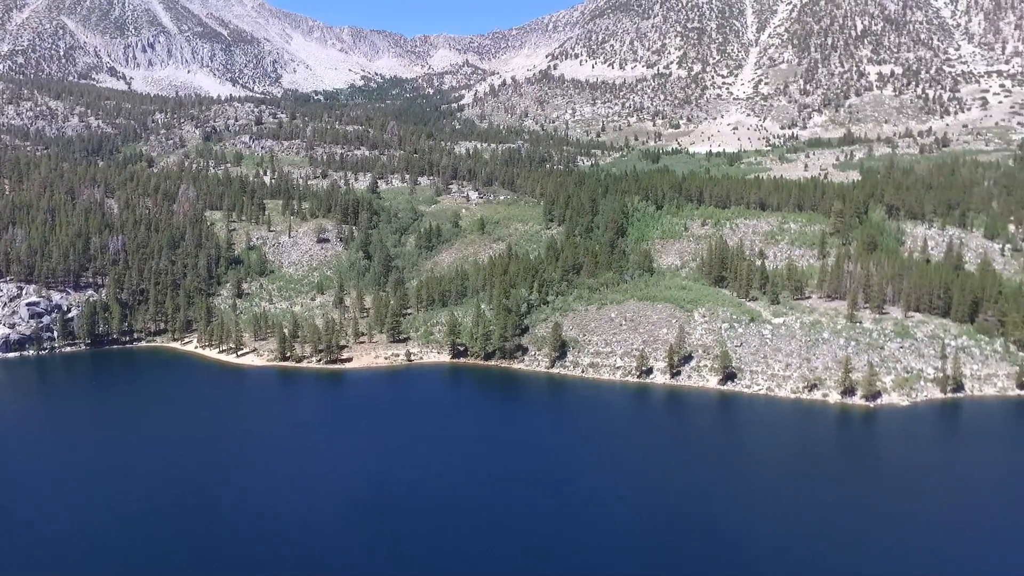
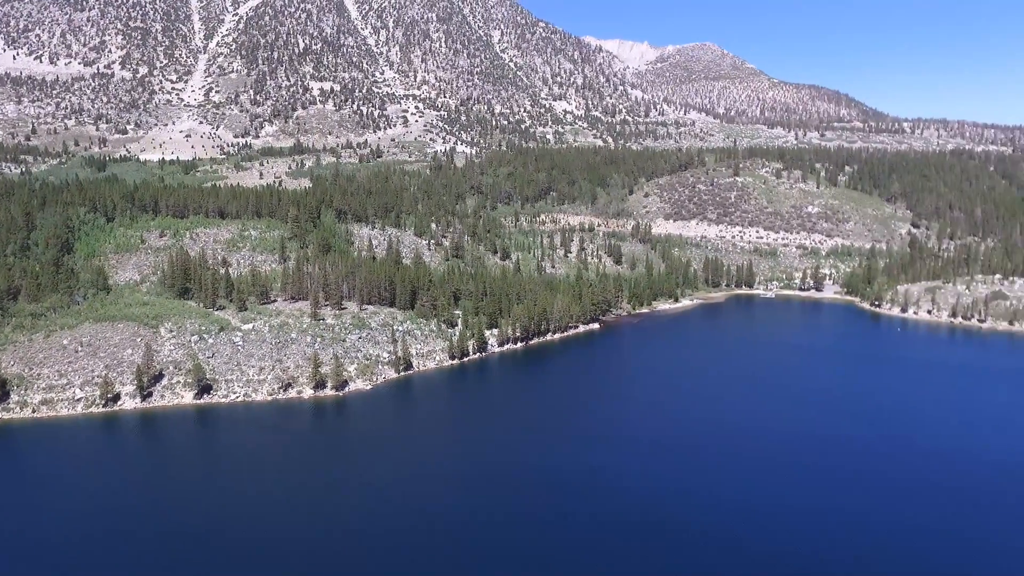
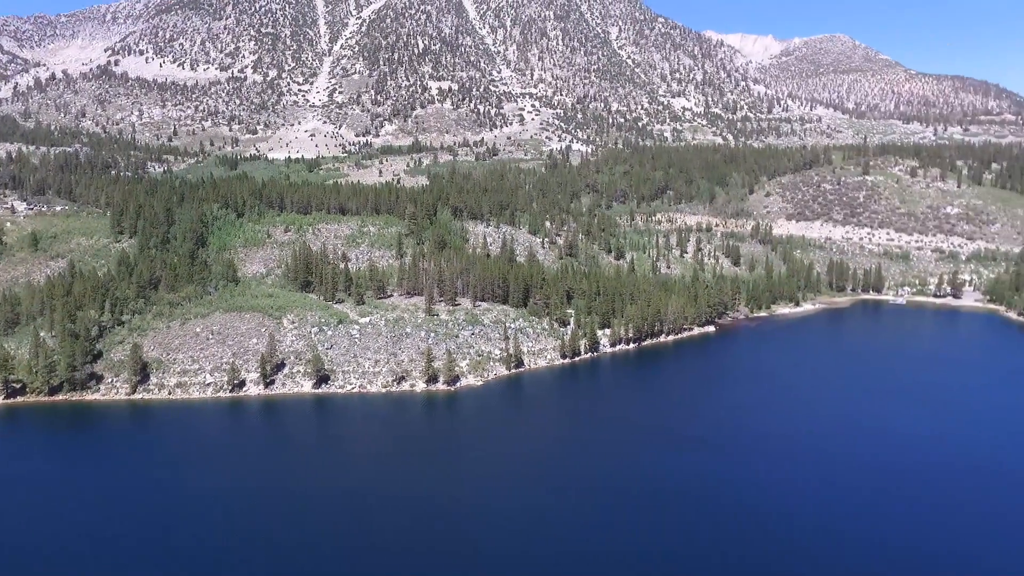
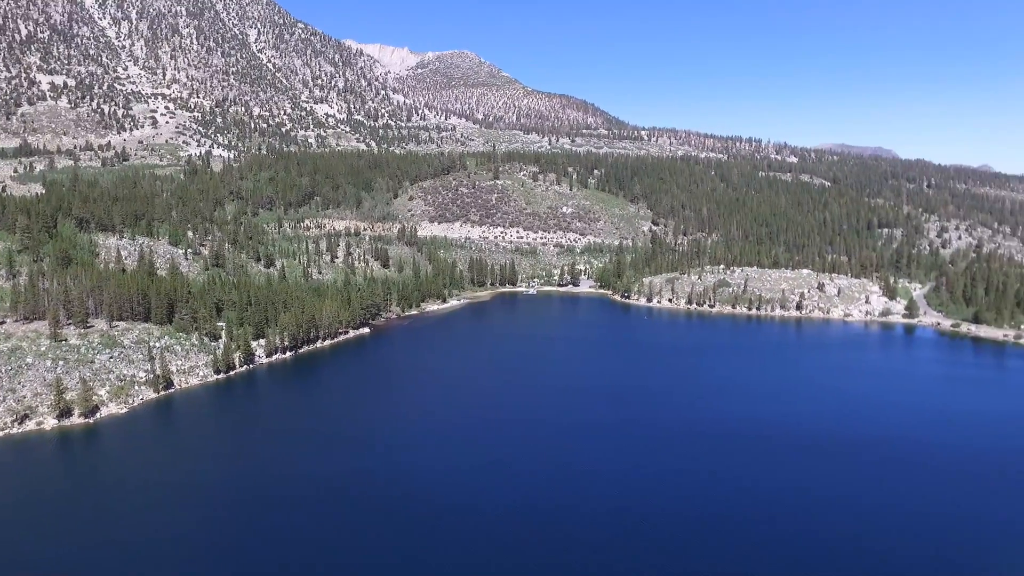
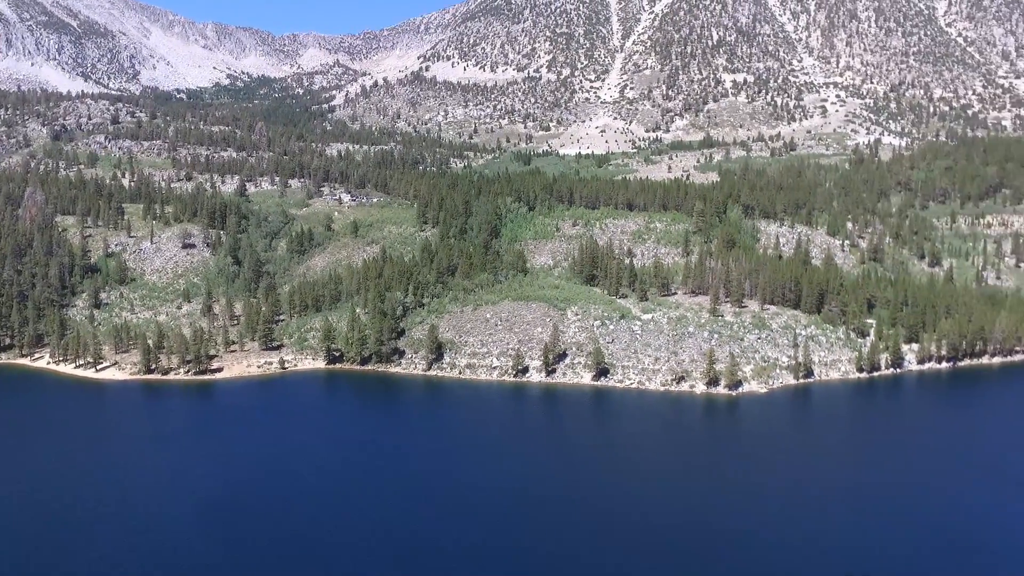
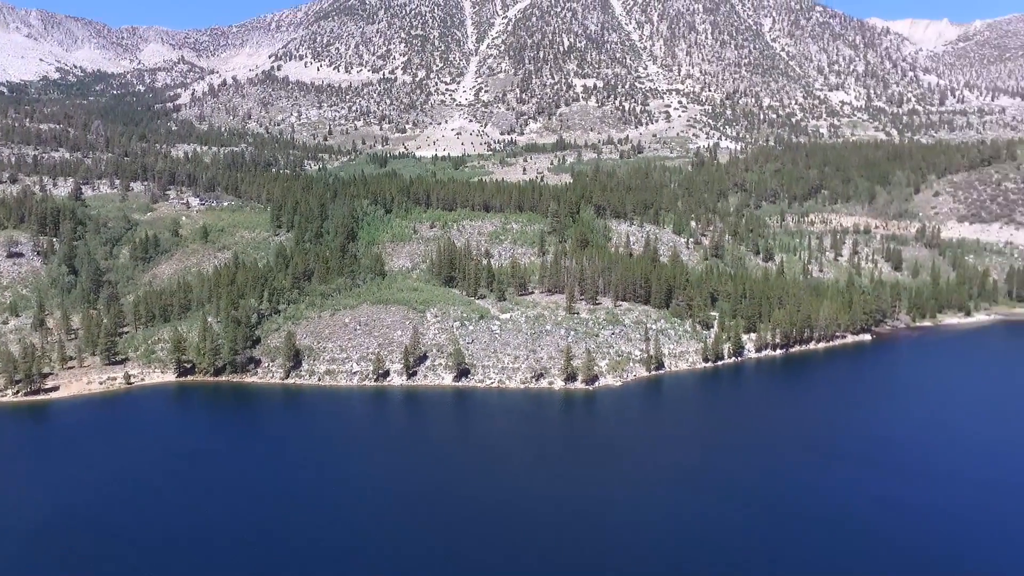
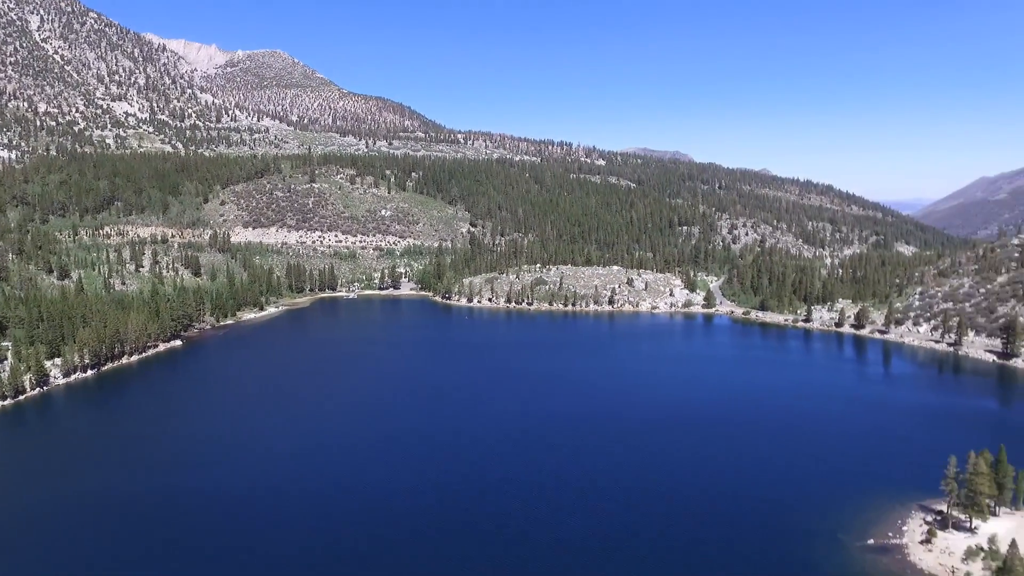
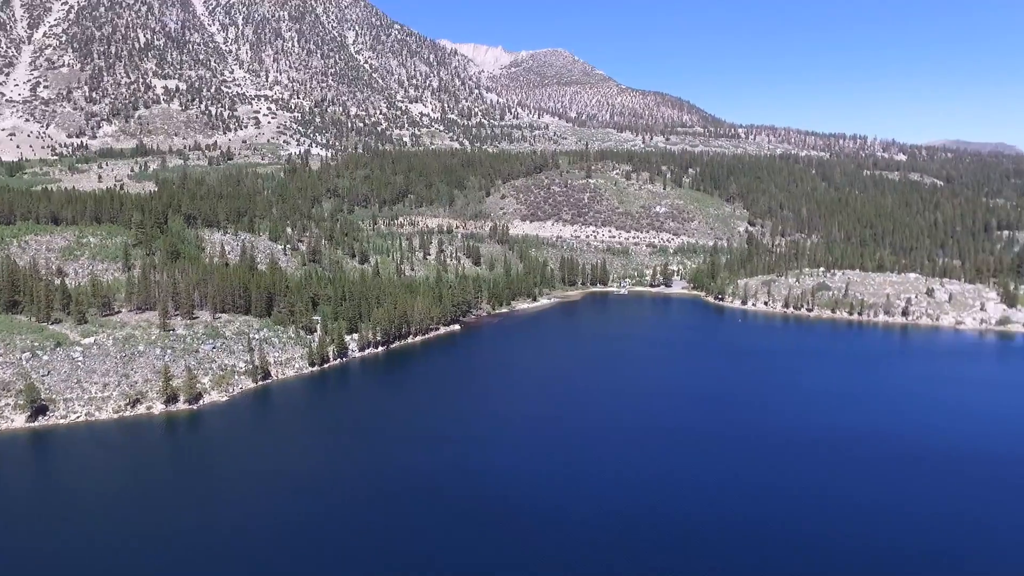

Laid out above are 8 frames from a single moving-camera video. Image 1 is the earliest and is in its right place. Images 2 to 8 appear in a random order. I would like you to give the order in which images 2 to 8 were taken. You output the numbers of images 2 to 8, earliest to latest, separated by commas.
5, 6, 3, 2, 8, 4, 7
